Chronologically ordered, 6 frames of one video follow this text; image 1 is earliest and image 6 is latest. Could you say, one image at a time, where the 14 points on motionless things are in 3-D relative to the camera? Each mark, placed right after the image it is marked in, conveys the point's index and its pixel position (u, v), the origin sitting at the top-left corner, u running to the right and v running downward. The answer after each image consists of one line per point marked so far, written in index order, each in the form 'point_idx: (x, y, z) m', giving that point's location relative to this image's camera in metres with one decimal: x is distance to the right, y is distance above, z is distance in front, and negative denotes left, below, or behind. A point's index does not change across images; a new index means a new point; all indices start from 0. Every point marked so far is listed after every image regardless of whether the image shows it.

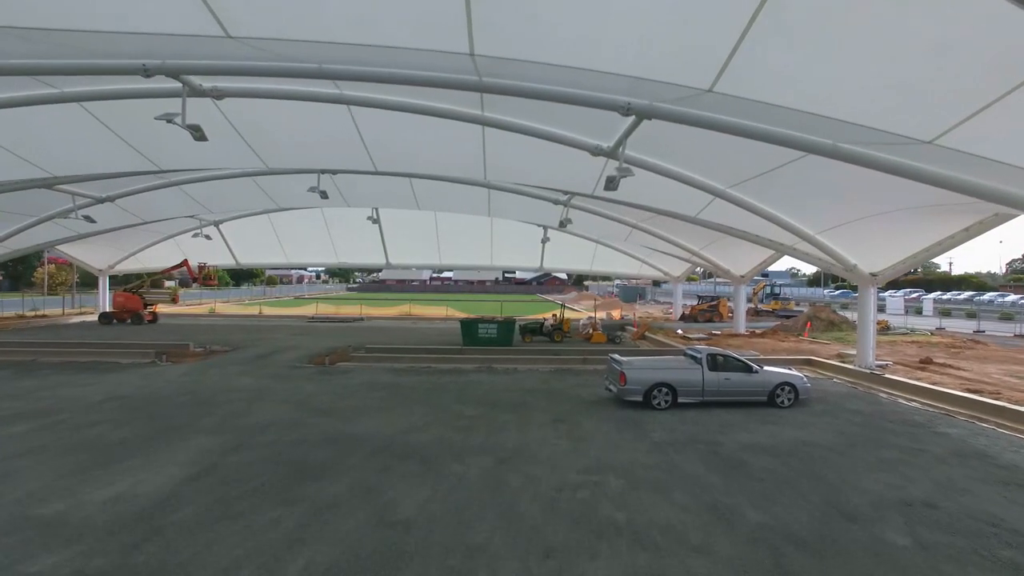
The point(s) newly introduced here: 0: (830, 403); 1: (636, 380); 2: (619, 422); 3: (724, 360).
0: (+7.4, -2.7, +12.8) m
1: (+2.7, -2.1, +12.3) m
2: (+2.2, -2.7, +11.2) m
3: (+4.8, -1.7, +12.7) m
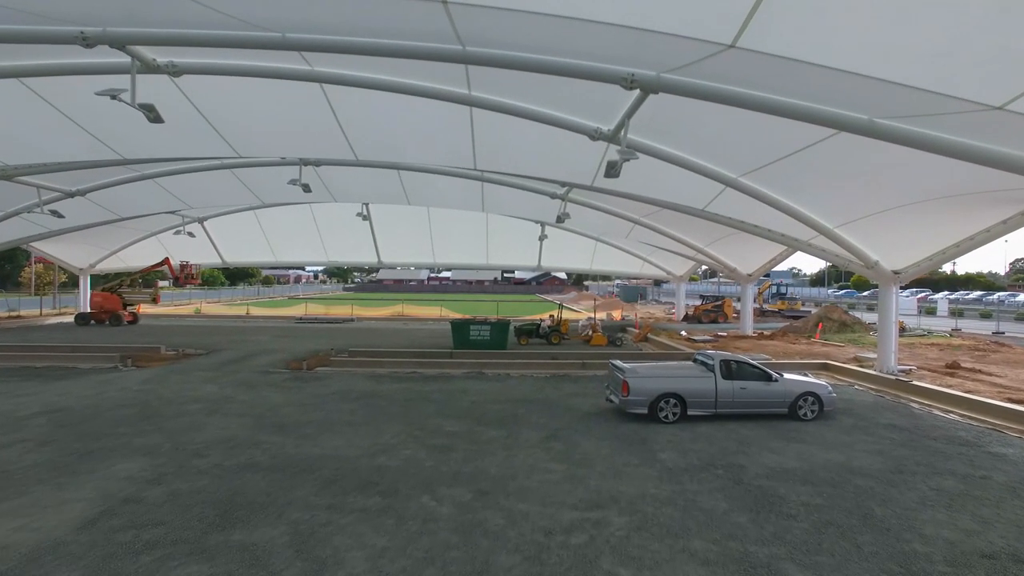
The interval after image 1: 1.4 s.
0: (+7.1, -2.6, +11.4) m
1: (+2.5, -2.1, +10.8) m
2: (+2.0, -2.7, +9.8) m
3: (+4.6, -1.6, +11.2) m
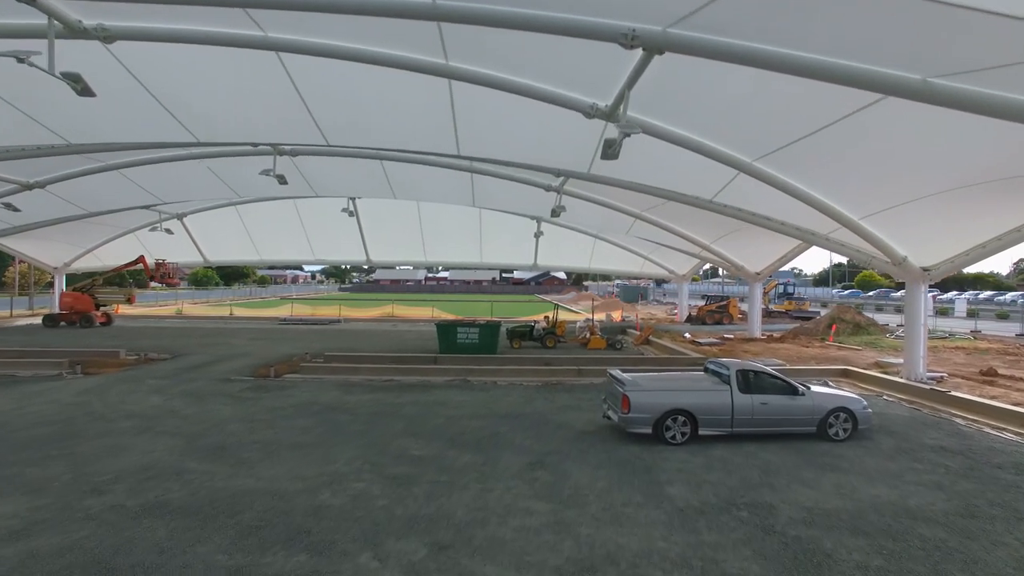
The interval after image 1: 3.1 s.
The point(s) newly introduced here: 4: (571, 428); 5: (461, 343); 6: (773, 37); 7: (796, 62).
0: (+6.8, -2.6, +9.7) m
1: (+2.2, -2.0, +9.2) m
2: (+1.6, -2.7, +8.1) m
3: (+4.3, -1.6, +9.6) m
4: (+1.1, -2.6, +10.3) m
5: (-1.8, -1.9, +19.2) m
6: (+3.9, +3.7, +8.2) m
7: (+4.3, +3.4, +8.3) m
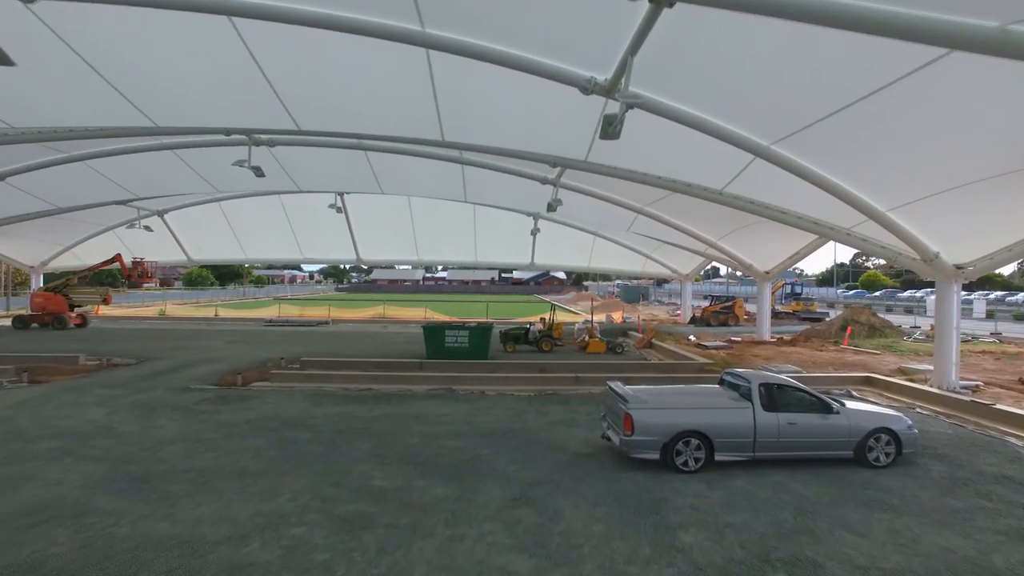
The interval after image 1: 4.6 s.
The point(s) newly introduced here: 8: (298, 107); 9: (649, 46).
0: (+6.6, -2.6, +8.3) m
1: (+1.9, -2.0, +7.8) m
2: (+1.4, -2.6, +6.7) m
3: (+4.0, -1.6, +8.1) m
4: (+0.9, -2.6, +8.9) m
5: (-2.0, -1.9, +17.8) m
6: (+3.6, +3.7, +6.7) m
7: (+4.0, +3.4, +6.9) m
8: (-5.7, +4.8, +14.7) m
9: (+2.4, +4.2, +9.8) m
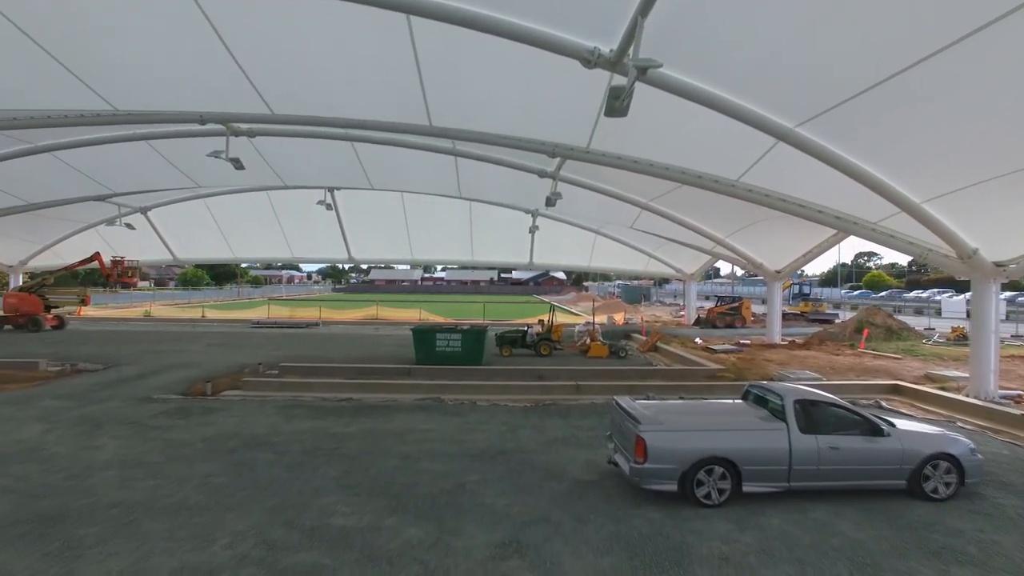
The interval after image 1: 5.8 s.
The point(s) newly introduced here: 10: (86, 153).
0: (+6.4, -2.6, +7.0) m
1: (+1.8, -2.0, +6.5) m
2: (+1.2, -2.6, +5.4) m
3: (+3.9, -1.5, +6.9) m
4: (+0.7, -2.6, +7.6) m
5: (-2.1, -1.9, +16.5) m
6: (+3.5, +3.7, +5.5) m
7: (+3.9, +3.4, +5.6) m
8: (-5.8, +4.8, +13.4) m
9: (+2.3, +4.2, +8.5) m
10: (-14.9, +4.7, +19.3) m
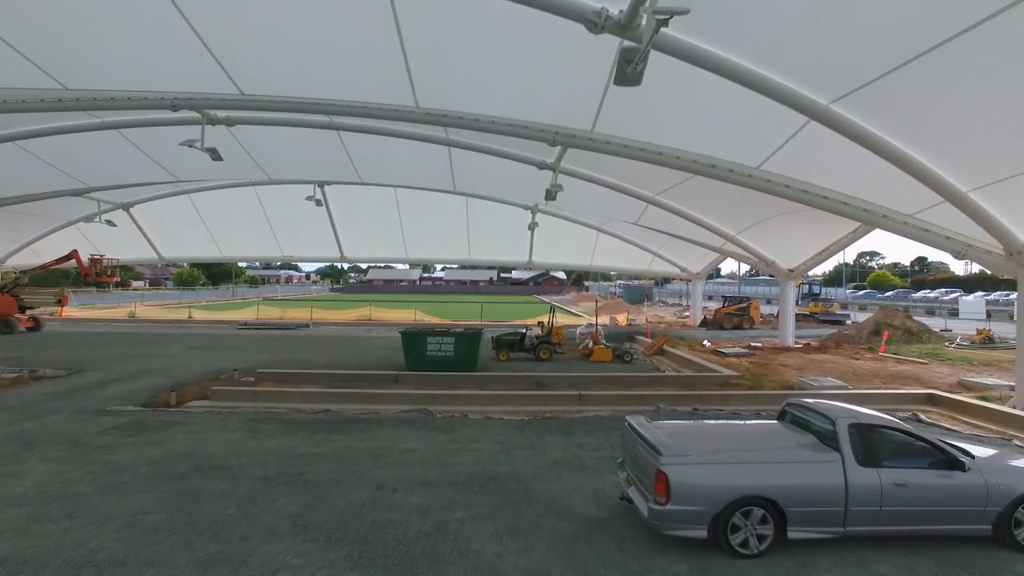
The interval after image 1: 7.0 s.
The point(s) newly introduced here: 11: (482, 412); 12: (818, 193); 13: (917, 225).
0: (+6.3, -2.6, +5.7) m
1: (+1.7, -2.0, +5.2) m
2: (+1.2, -2.6, +4.1) m
3: (+3.8, -1.5, +5.6) m
4: (+0.6, -2.6, +6.3) m
5: (-2.2, -1.9, +15.3) m
6: (+3.4, +3.7, +4.2) m
7: (+3.8, +3.4, +4.4) m
8: (-5.9, +4.8, +12.1) m
9: (+2.2, +4.2, +7.2) m
10: (-15.0, +4.7, +18.1) m
11: (-0.6, -2.6, +11.4) m
12: (+7.4, +2.3, +13.5) m
13: (+9.6, +1.5, +13.1) m
